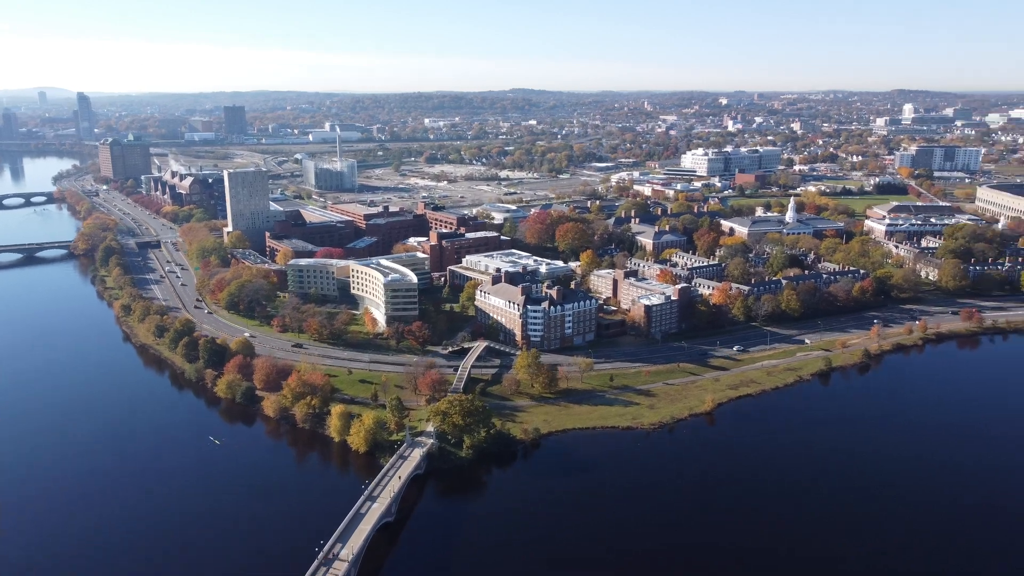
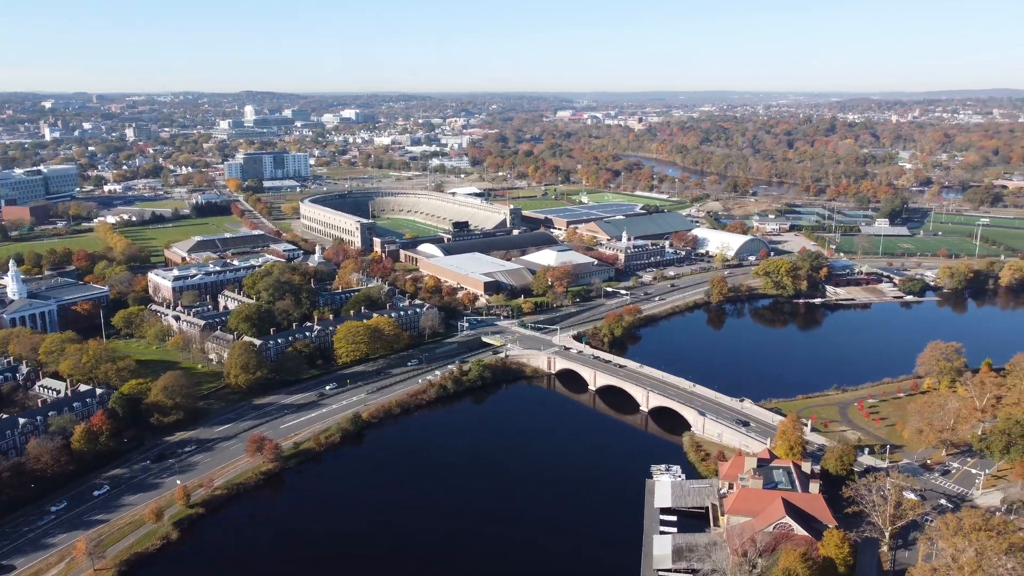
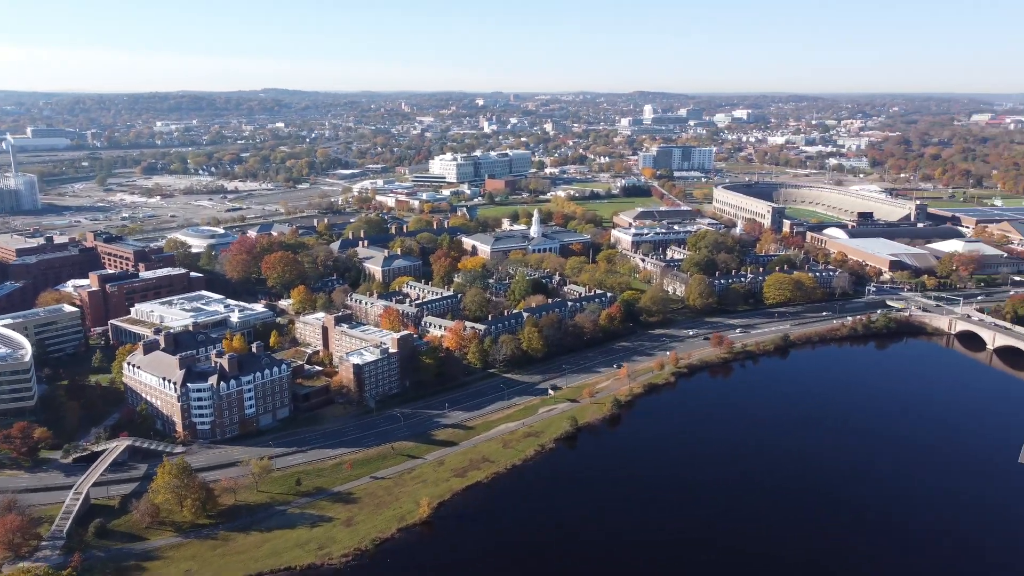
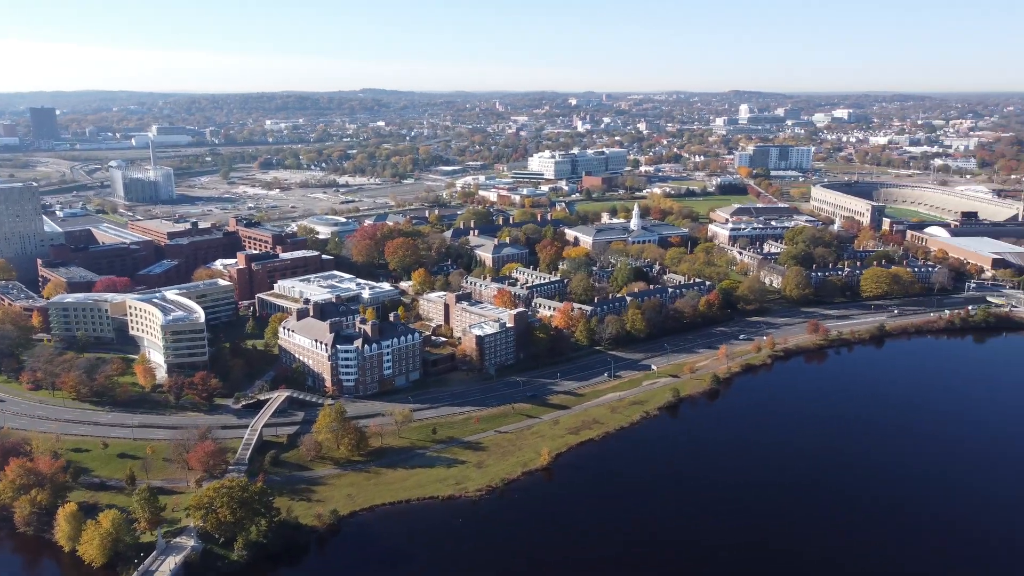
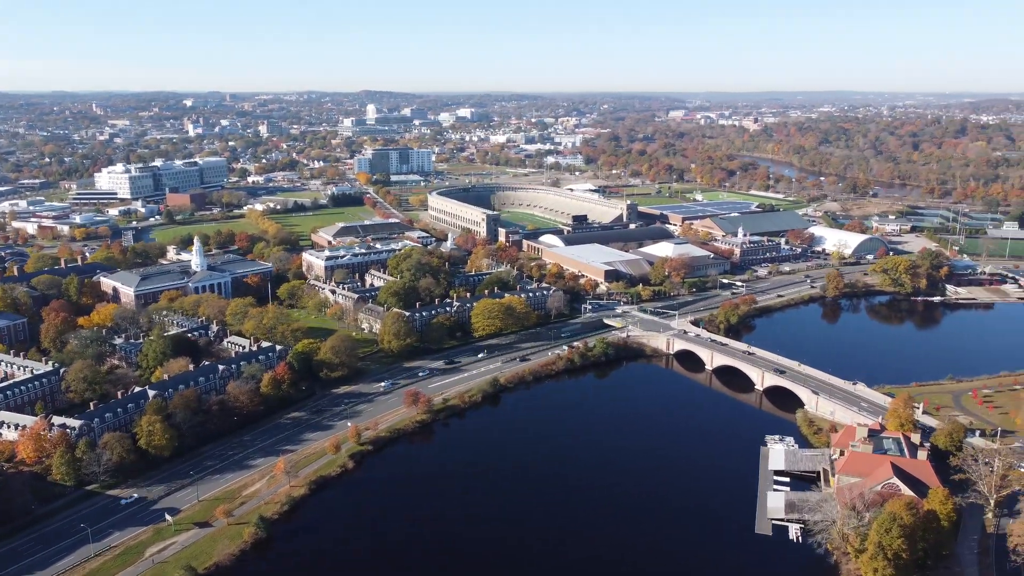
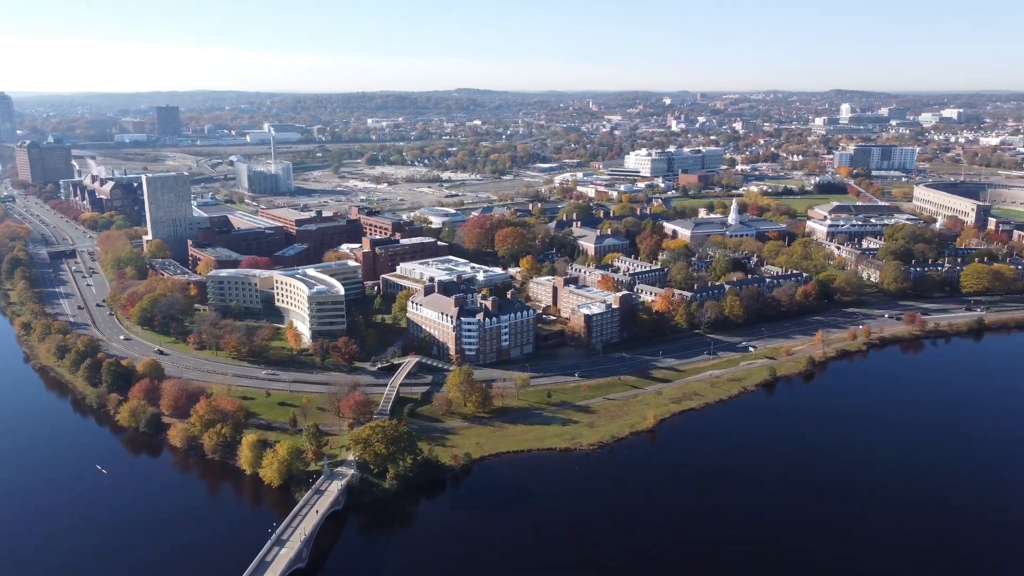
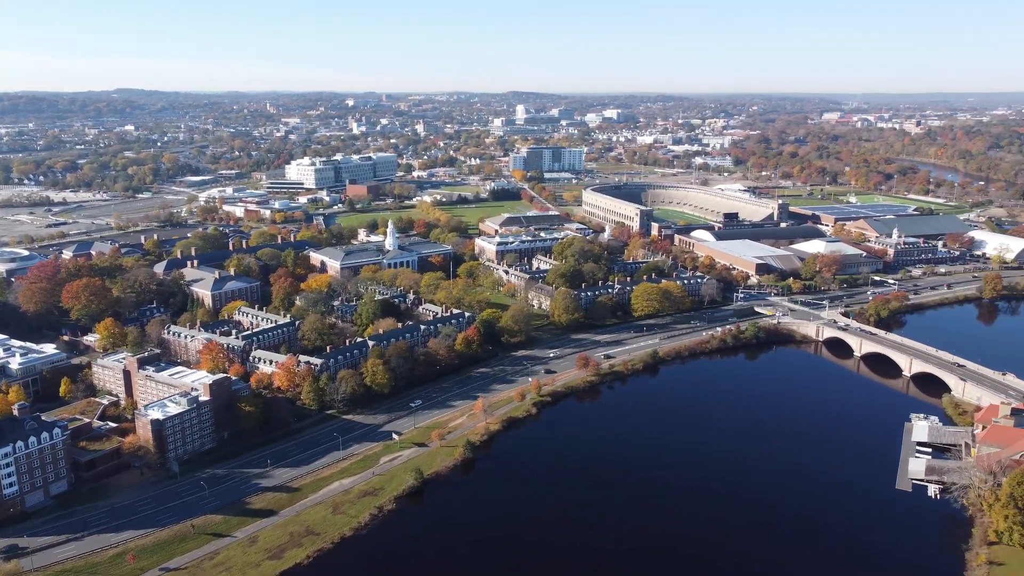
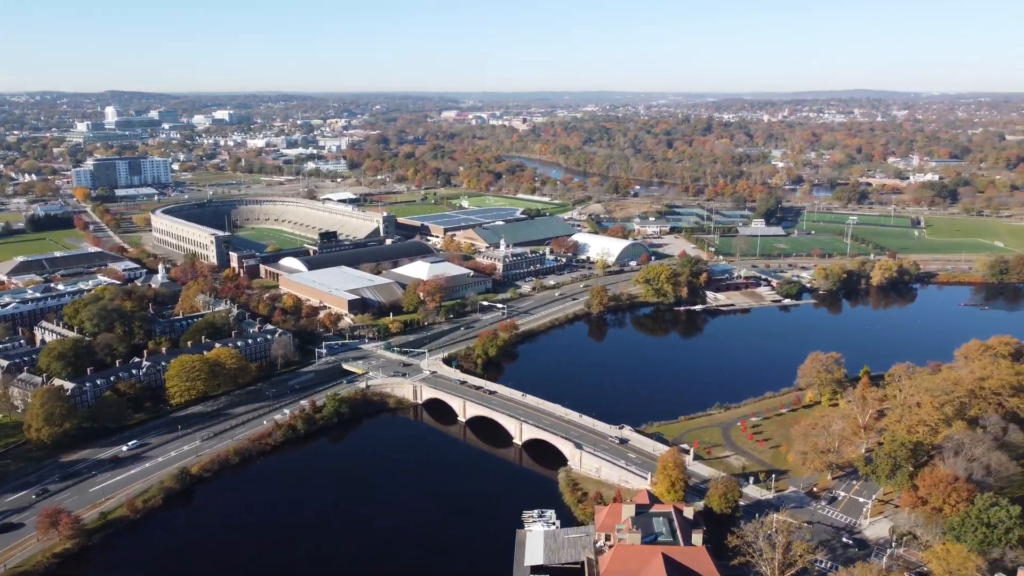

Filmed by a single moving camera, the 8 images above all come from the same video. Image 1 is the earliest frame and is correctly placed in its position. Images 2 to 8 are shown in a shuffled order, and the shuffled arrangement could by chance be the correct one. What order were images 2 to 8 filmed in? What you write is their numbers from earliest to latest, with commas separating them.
6, 4, 3, 7, 5, 2, 8
